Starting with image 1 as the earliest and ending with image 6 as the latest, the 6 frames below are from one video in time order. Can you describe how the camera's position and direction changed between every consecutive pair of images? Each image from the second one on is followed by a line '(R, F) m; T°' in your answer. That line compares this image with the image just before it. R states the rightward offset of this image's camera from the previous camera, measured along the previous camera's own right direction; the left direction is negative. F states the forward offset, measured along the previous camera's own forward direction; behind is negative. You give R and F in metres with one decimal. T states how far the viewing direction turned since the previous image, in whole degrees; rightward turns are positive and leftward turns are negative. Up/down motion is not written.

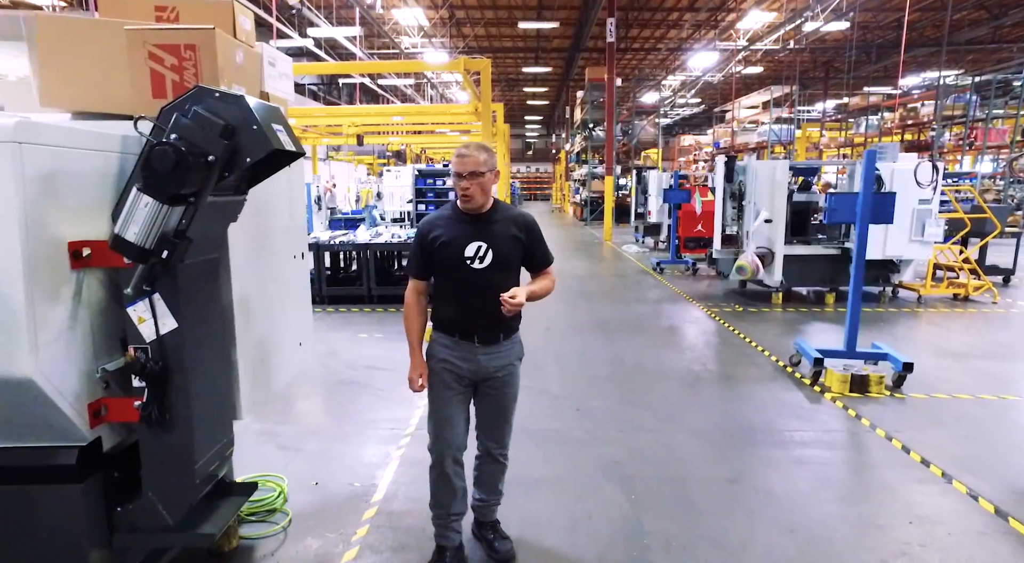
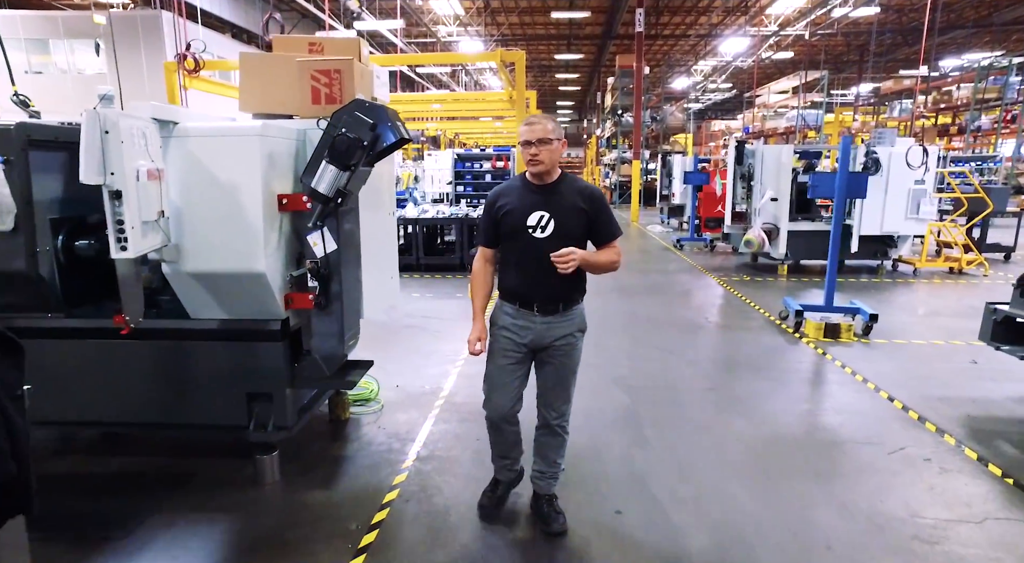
(0.0, -0.9) m; -3°
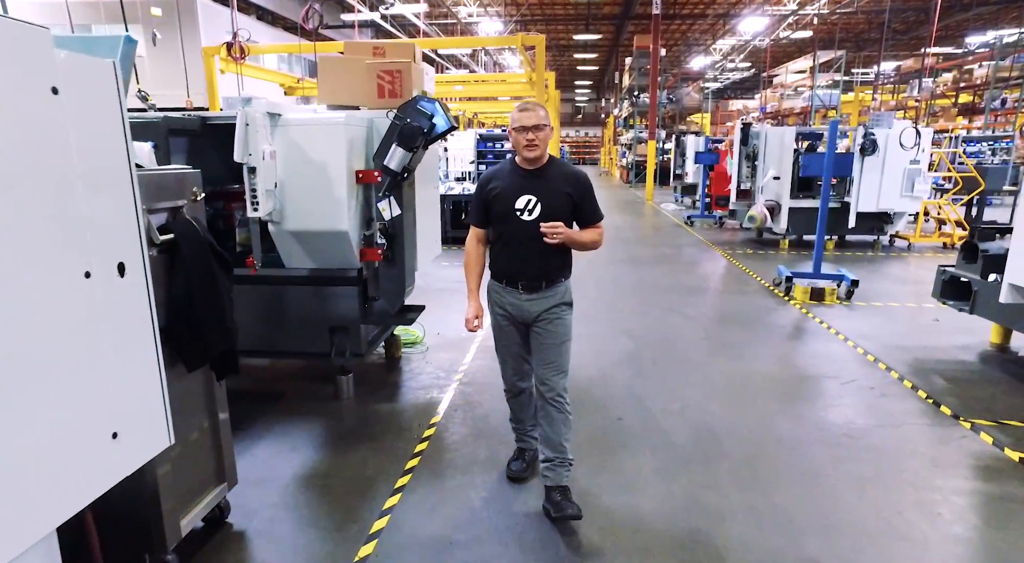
(-0.1, -0.7) m; -2°
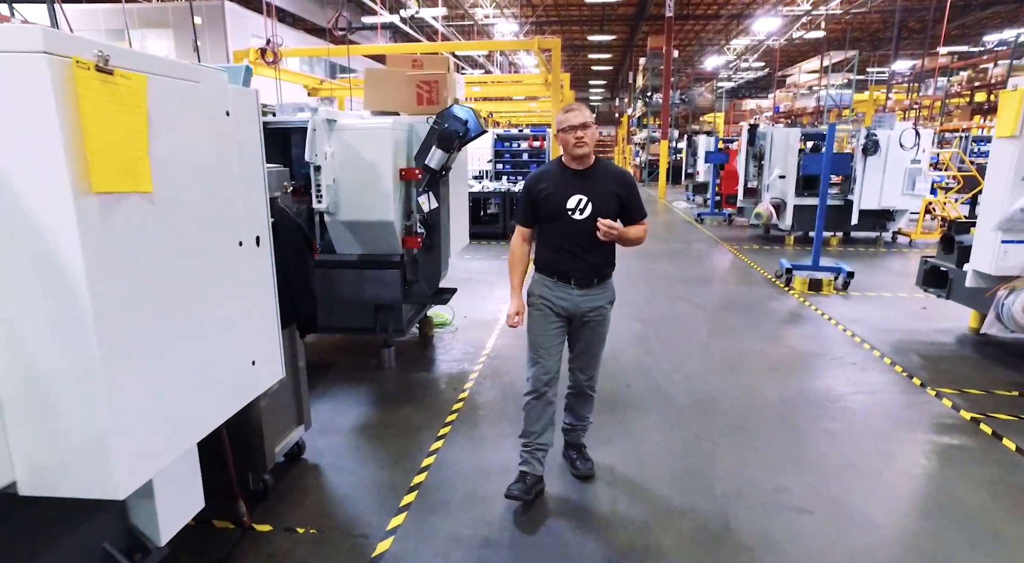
(-0.1, -0.4) m; -1°
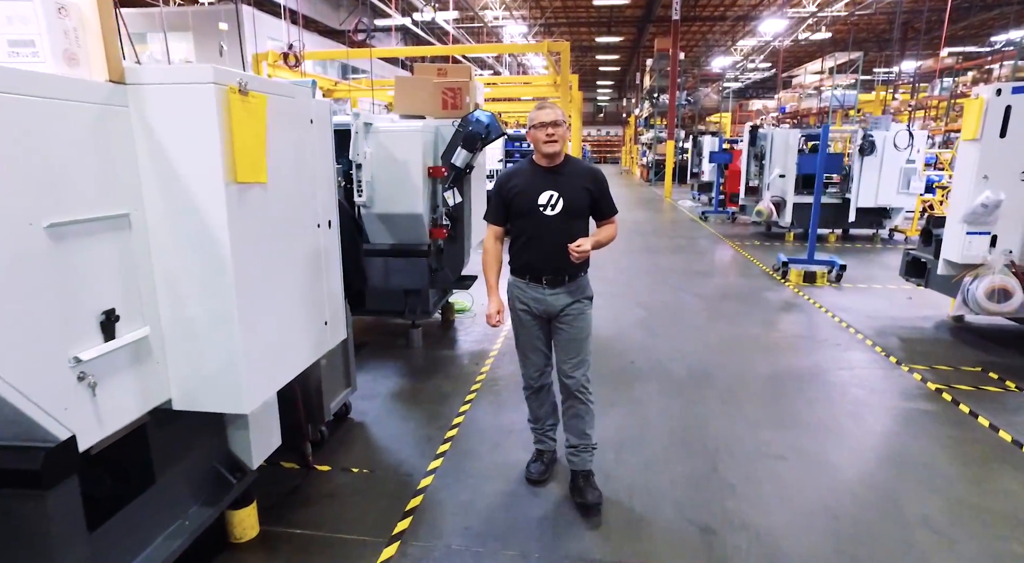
(-0.1, -0.4) m; -1°
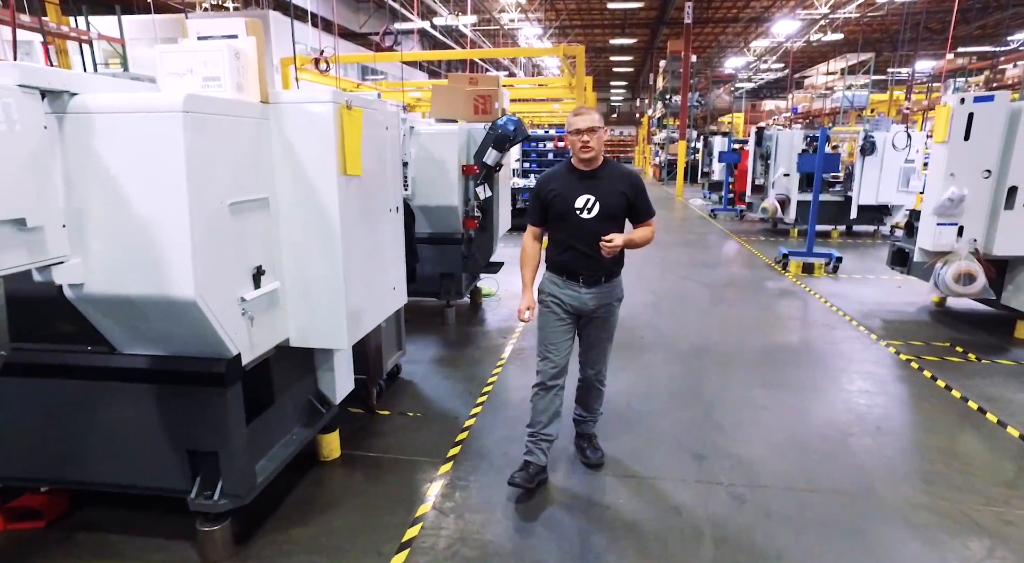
(-0.1, -0.5) m; -1°
